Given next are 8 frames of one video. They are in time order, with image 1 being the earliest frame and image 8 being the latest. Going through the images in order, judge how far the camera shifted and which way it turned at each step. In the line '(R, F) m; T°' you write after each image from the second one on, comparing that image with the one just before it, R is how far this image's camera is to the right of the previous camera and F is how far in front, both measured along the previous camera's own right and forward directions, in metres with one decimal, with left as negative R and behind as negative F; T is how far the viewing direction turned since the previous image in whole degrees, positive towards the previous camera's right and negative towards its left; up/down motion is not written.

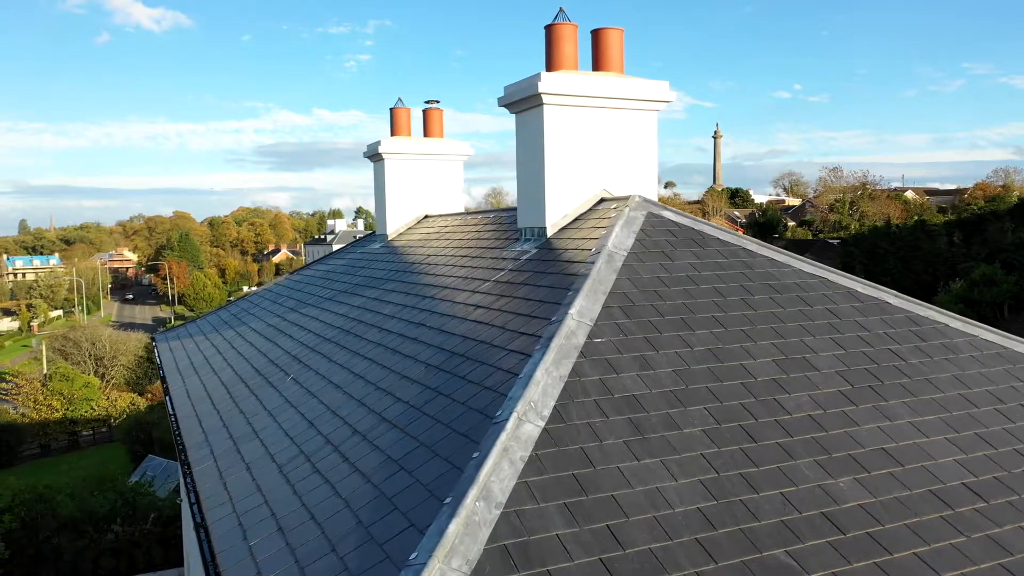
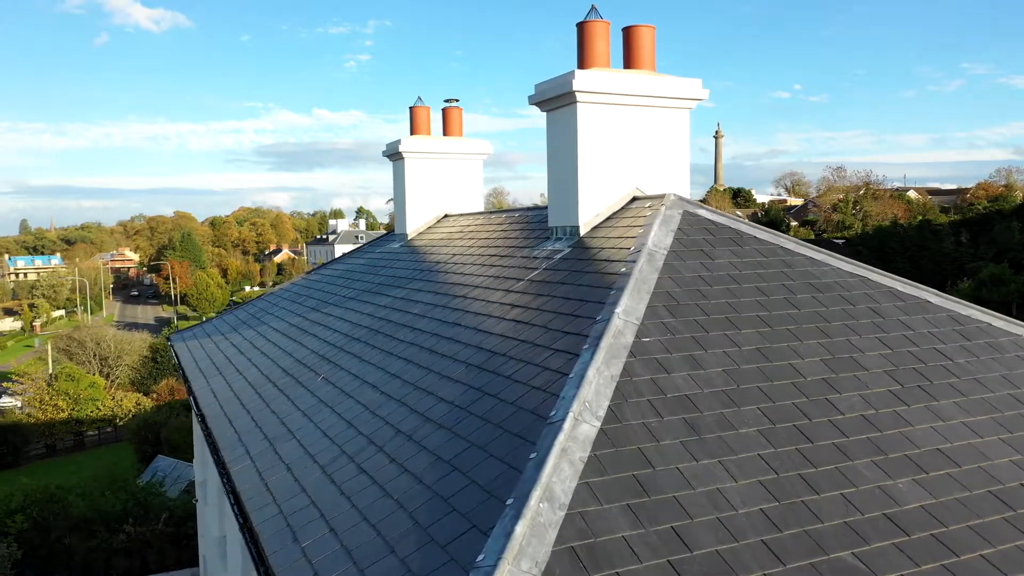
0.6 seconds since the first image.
(-0.3, 0.0) m; 0°
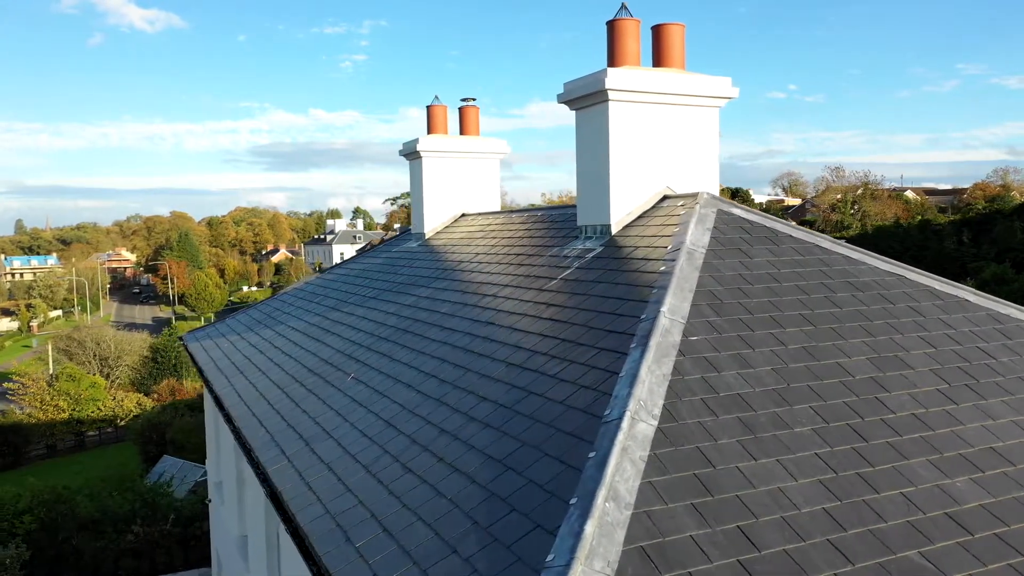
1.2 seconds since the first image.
(-0.3, 0.0) m; 0°
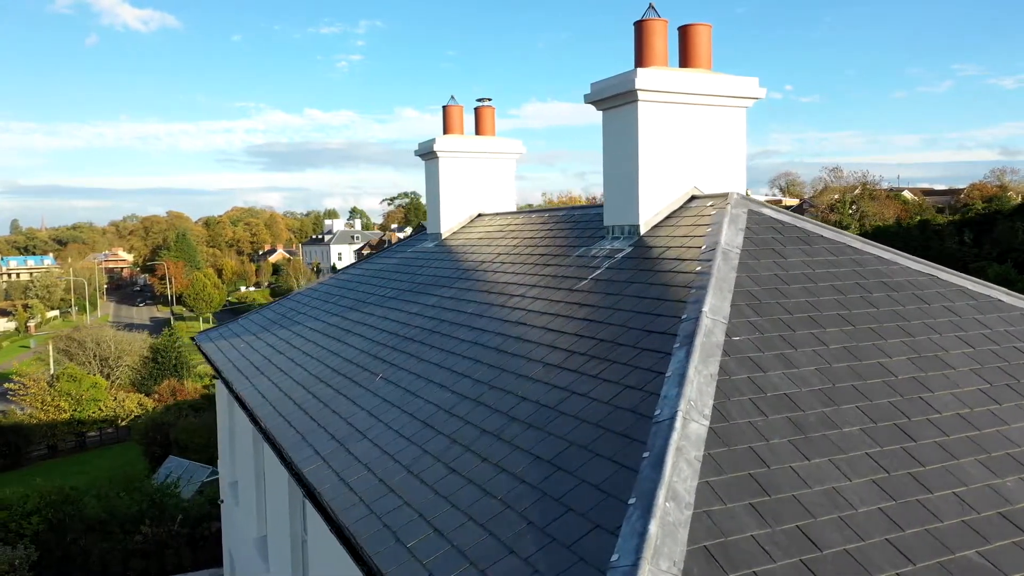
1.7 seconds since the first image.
(-0.3, 0.0) m; 0°
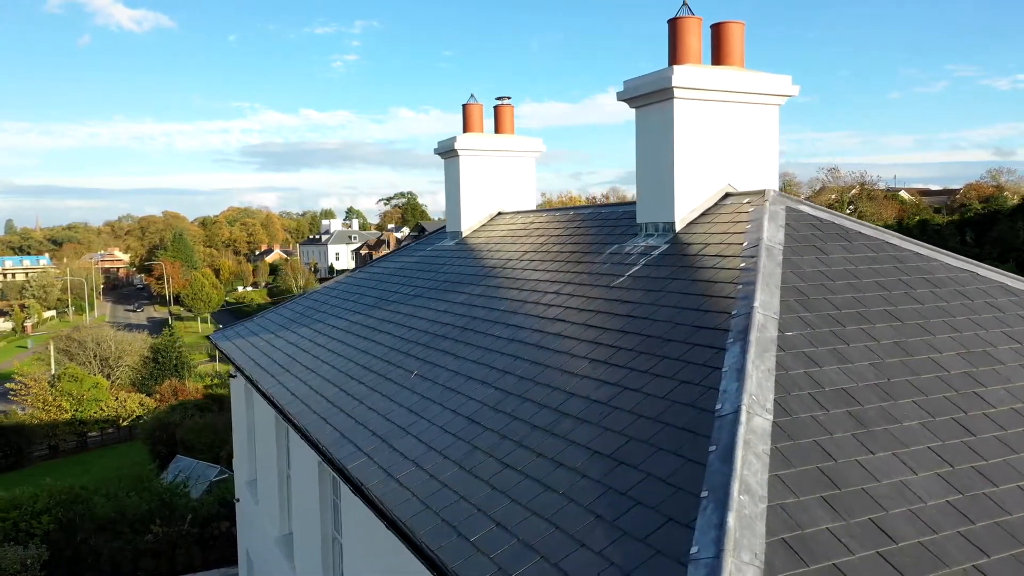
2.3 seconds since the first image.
(-0.3, 0.0) m; 0°
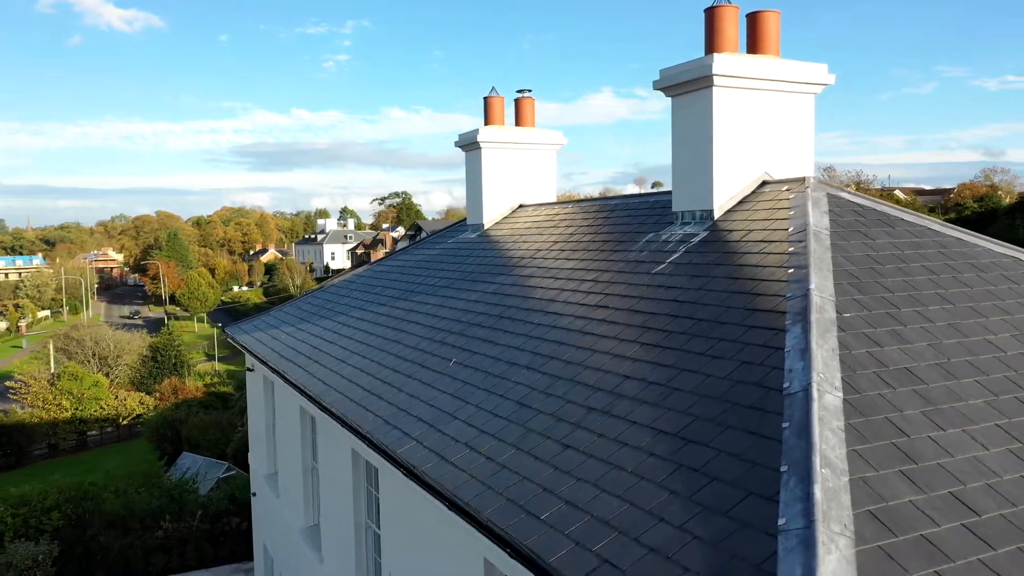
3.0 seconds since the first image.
(-0.4, 0.0) m; 0°
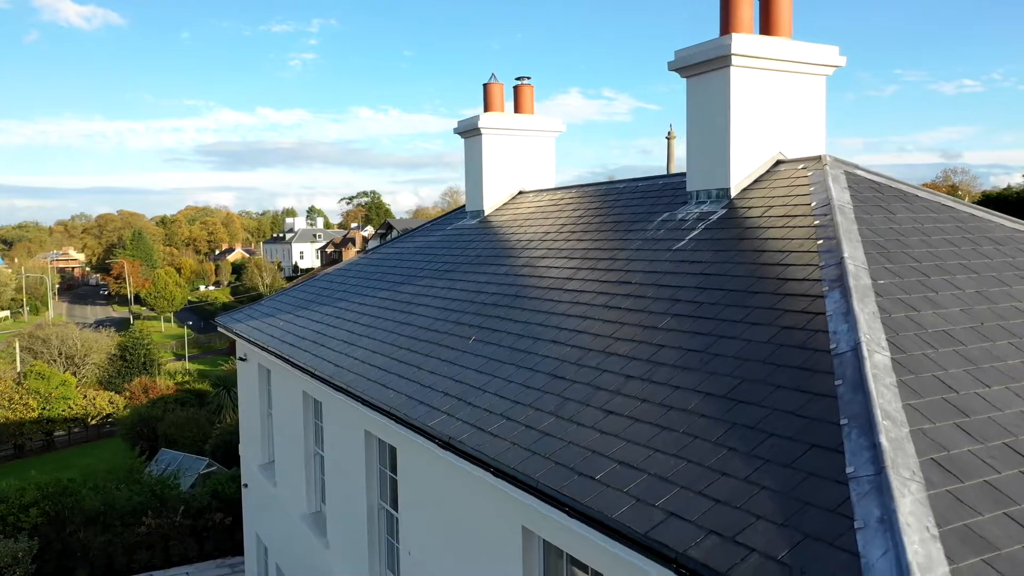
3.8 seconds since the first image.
(-0.4, 0.0) m; +2°
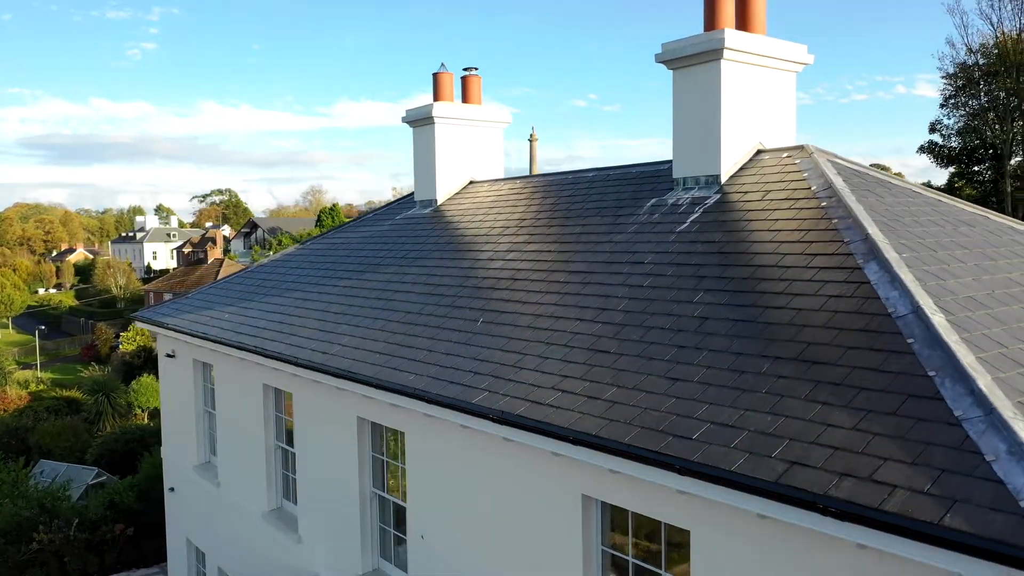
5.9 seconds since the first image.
(-1.2, 0.0) m; +10°
